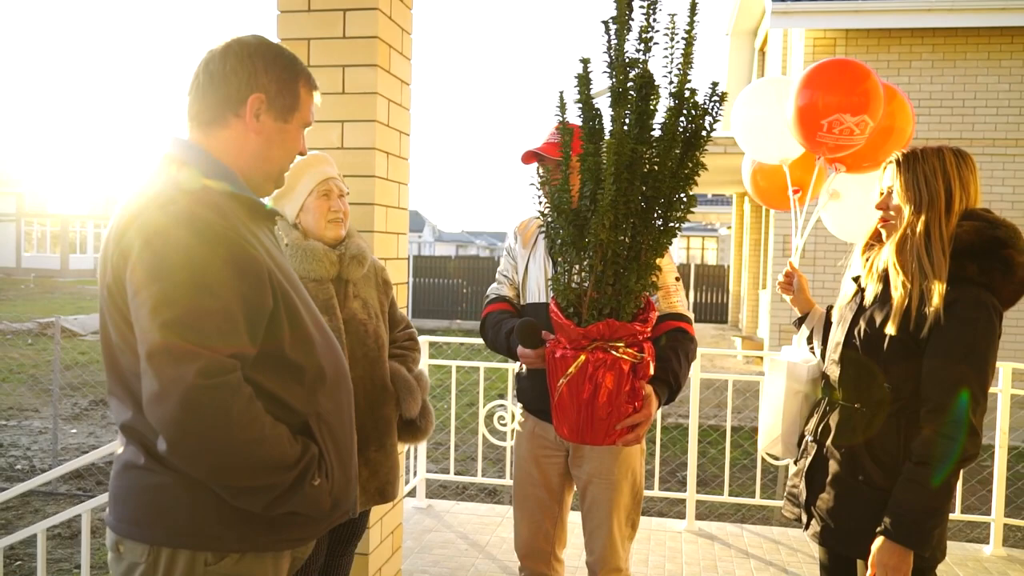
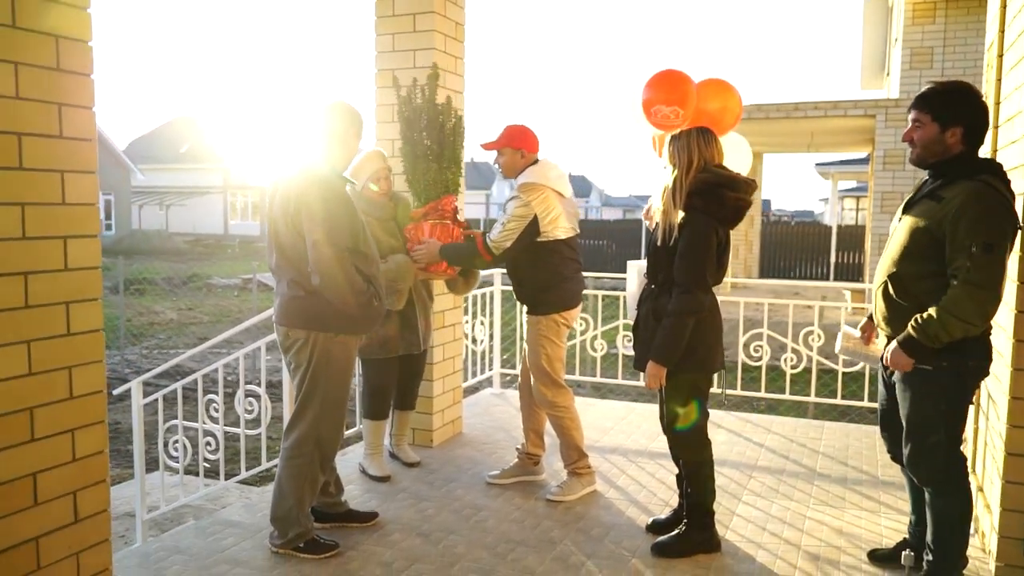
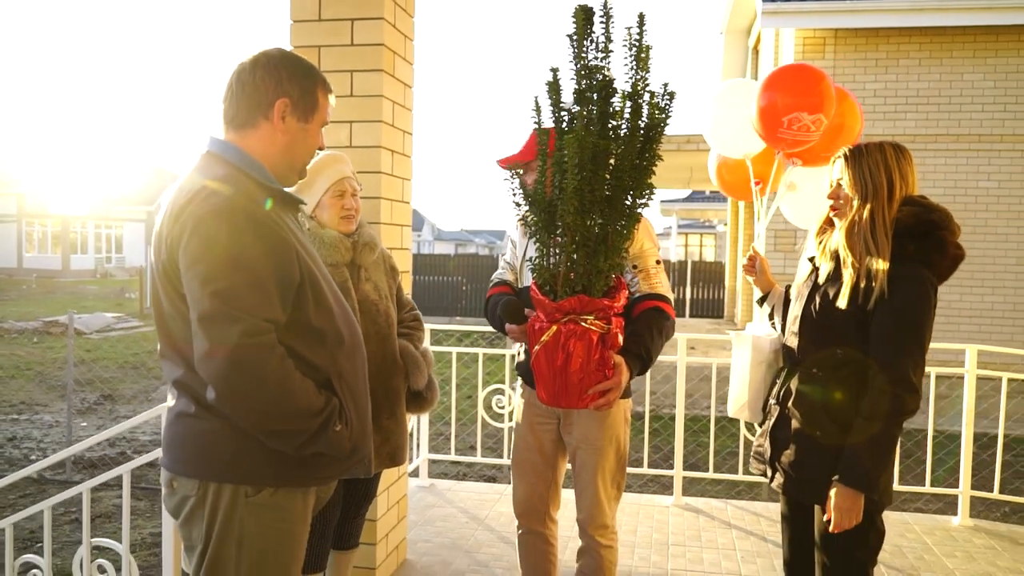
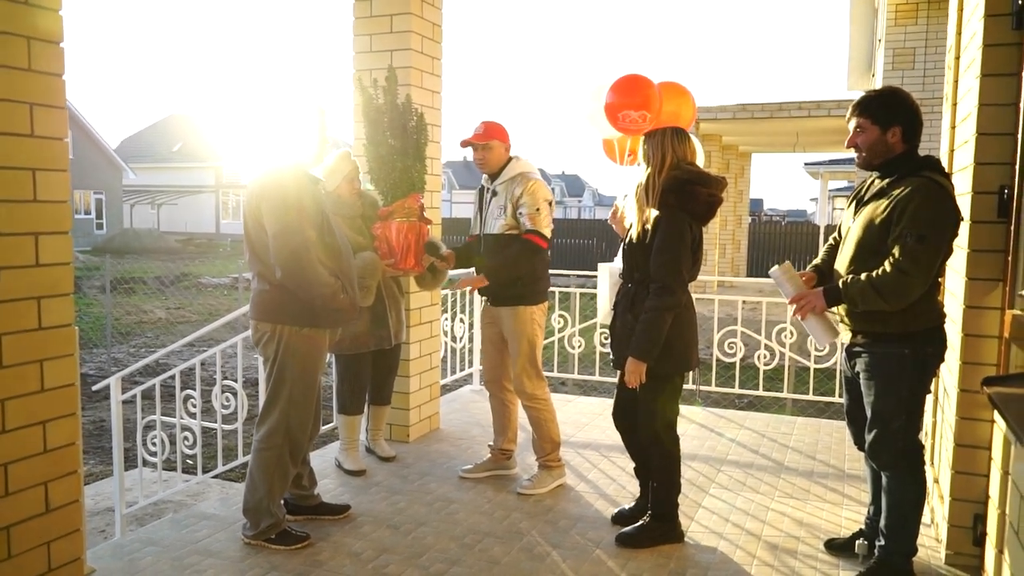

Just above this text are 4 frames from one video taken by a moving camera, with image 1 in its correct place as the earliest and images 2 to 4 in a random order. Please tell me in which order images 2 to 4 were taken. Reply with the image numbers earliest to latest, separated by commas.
3, 2, 4
